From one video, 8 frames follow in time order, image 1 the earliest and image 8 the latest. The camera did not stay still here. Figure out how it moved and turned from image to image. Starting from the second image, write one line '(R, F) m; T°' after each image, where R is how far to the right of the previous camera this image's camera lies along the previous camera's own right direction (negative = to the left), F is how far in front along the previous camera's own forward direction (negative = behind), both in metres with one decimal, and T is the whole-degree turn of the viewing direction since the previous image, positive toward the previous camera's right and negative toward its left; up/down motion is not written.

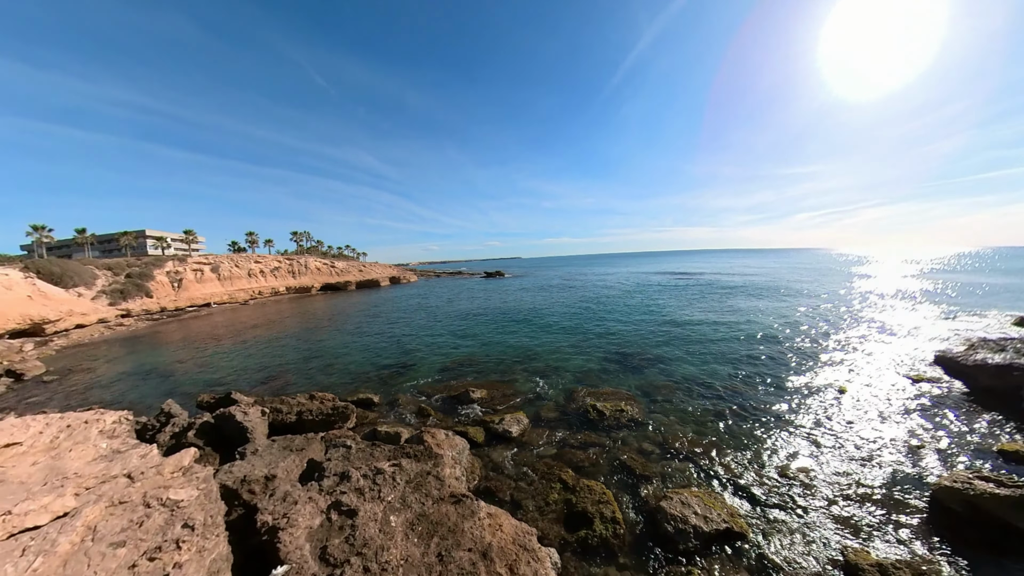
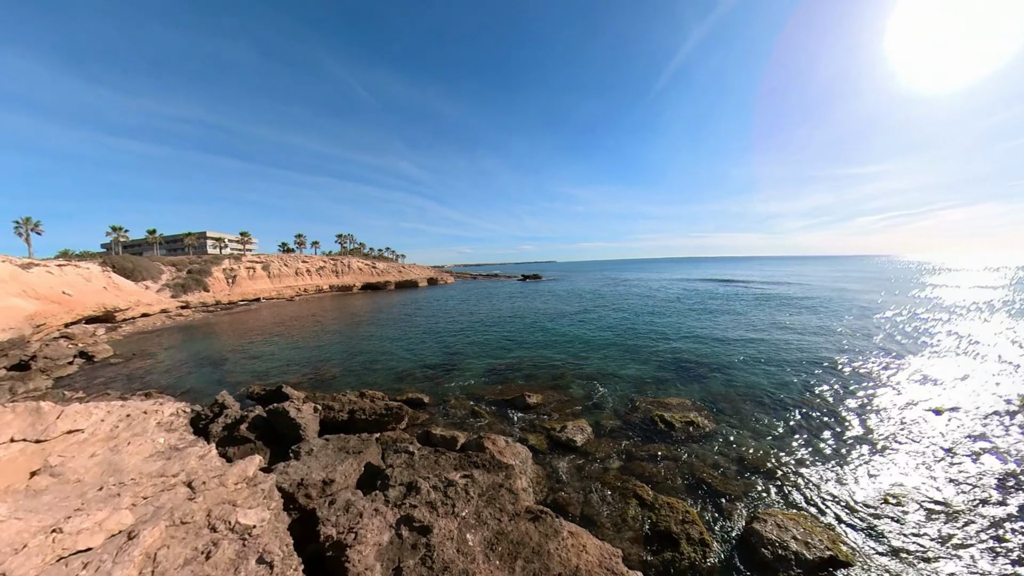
(-0.9, +0.8) m; -5°
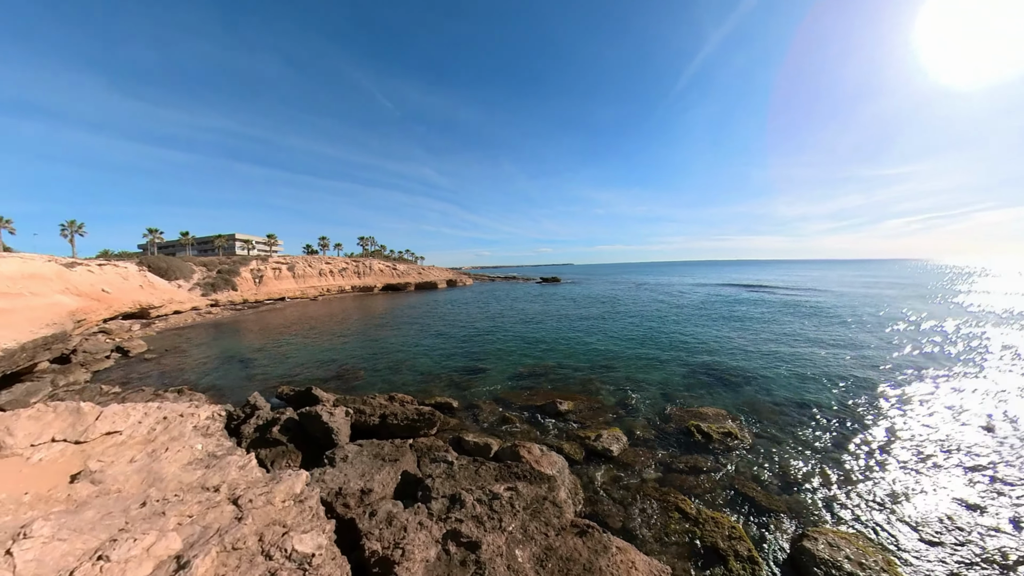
(-0.5, +0.3) m; -3°
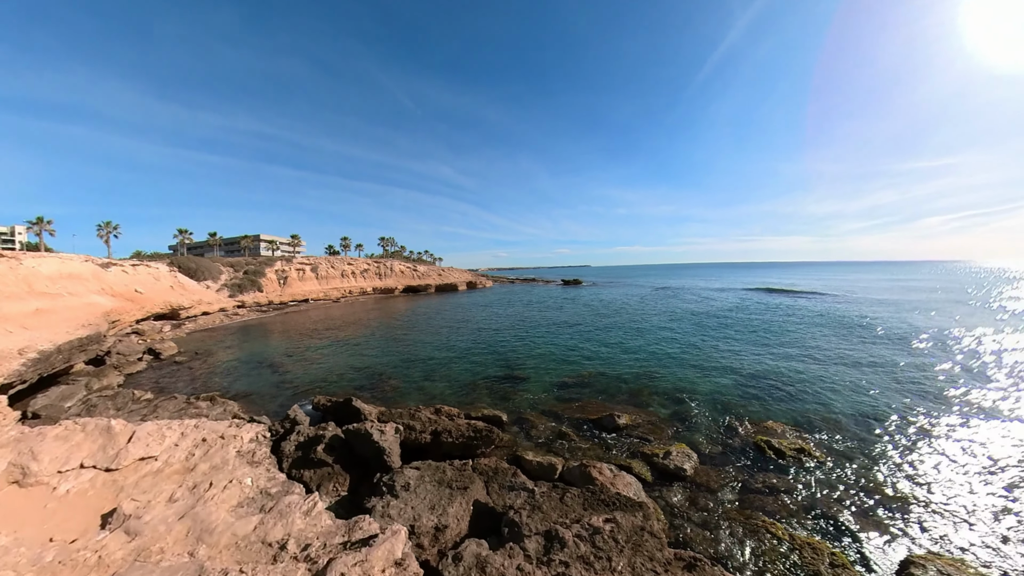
(-1.1, +0.8) m; -2°
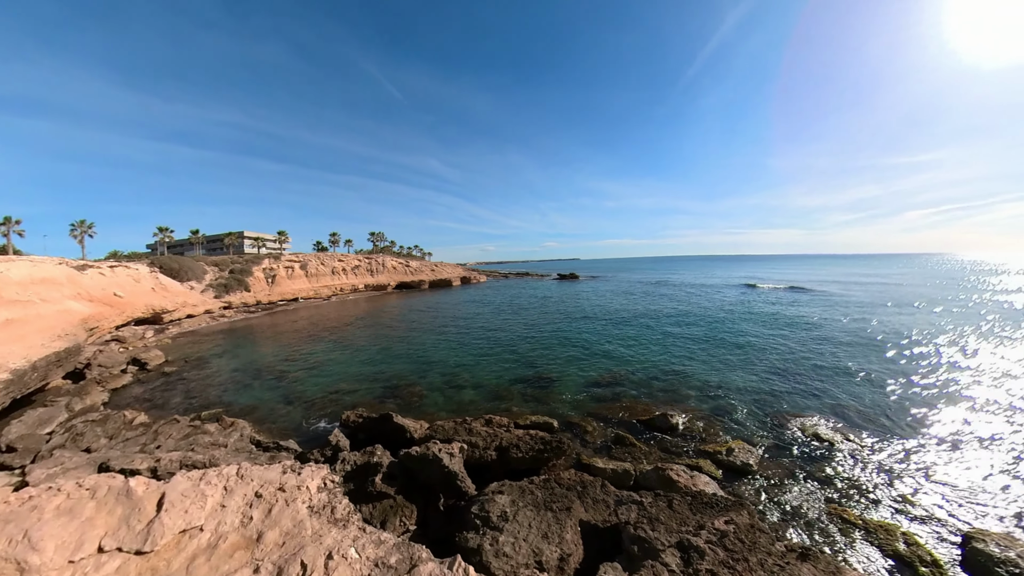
(-1.5, +0.5) m; +3°
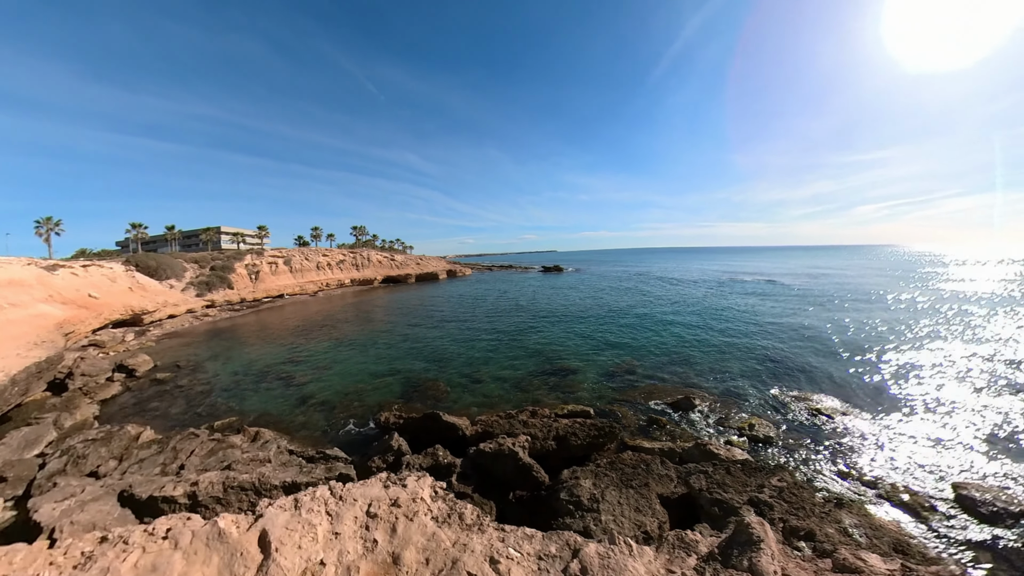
(-1.6, -0.1) m; +4°
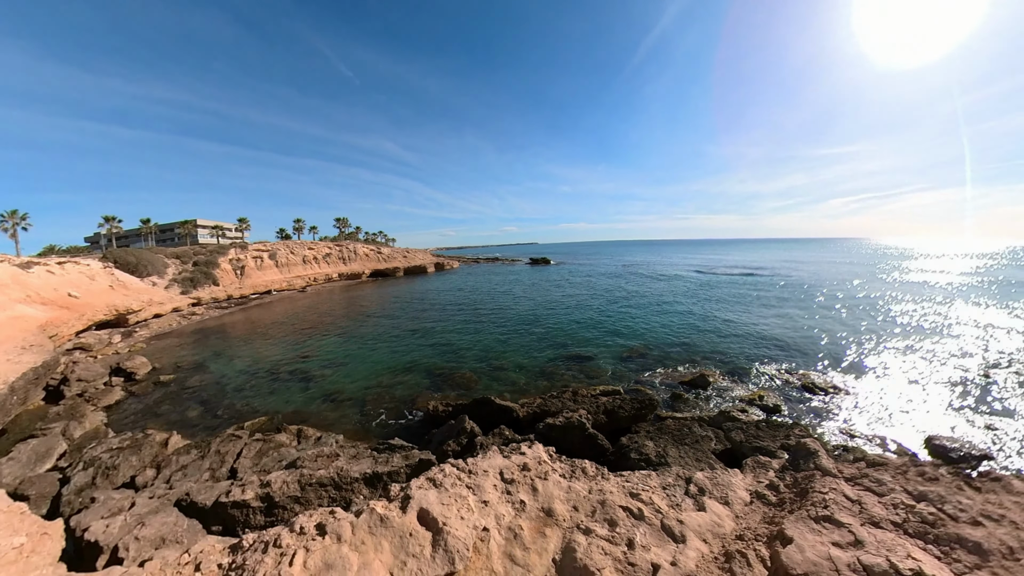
(-2.0, -0.2) m; +4°
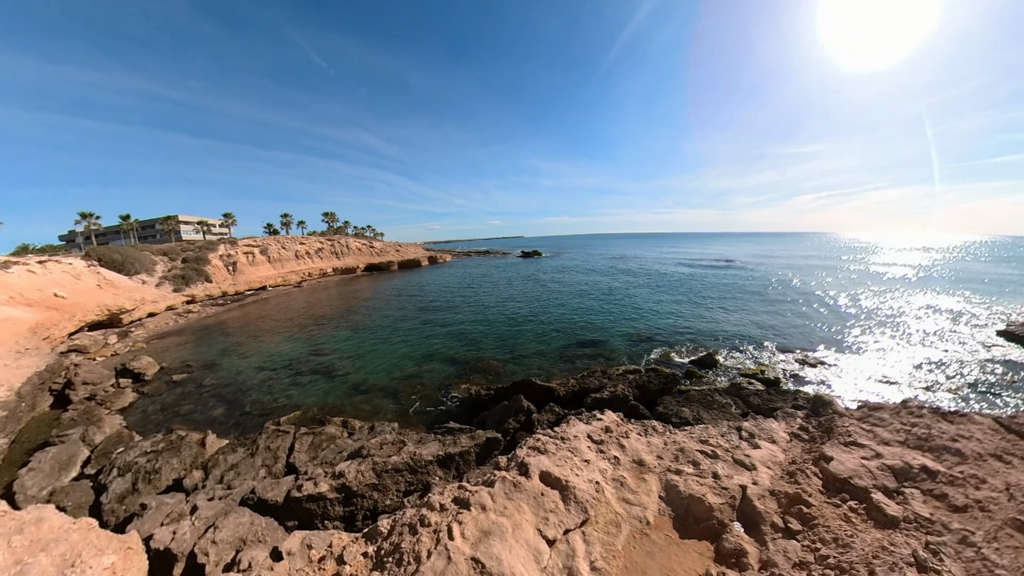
(-2.0, +0.1) m; +3°
